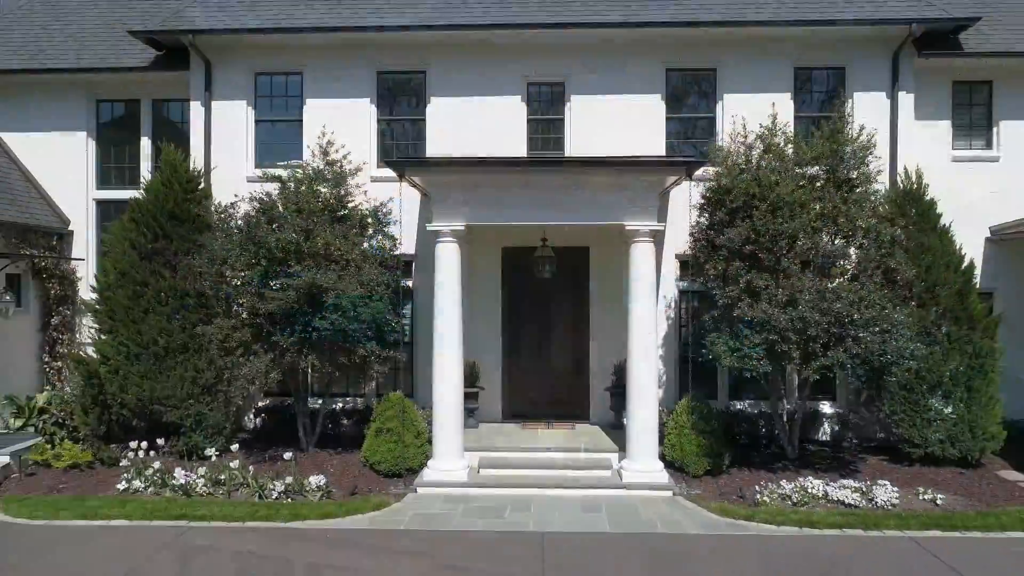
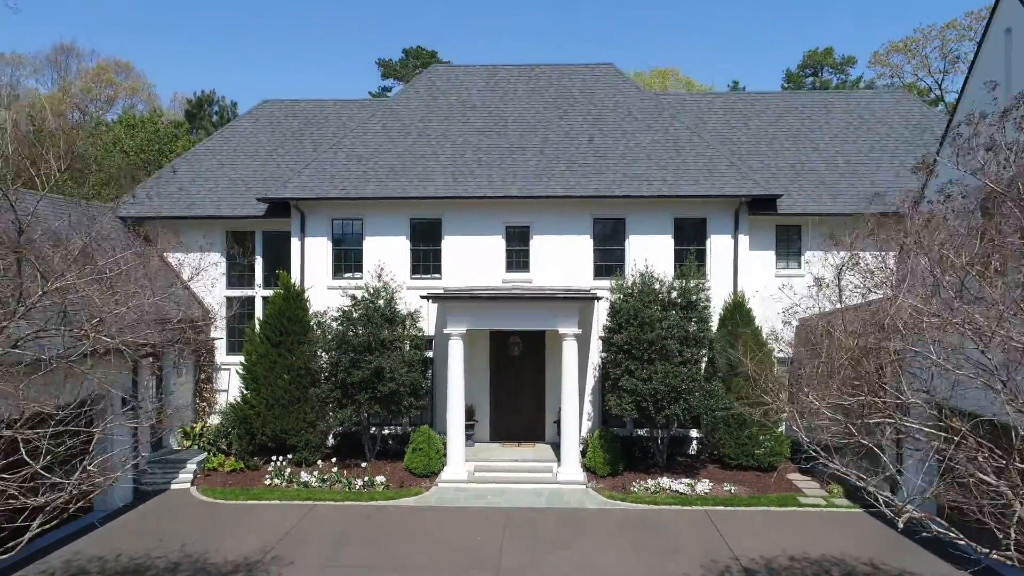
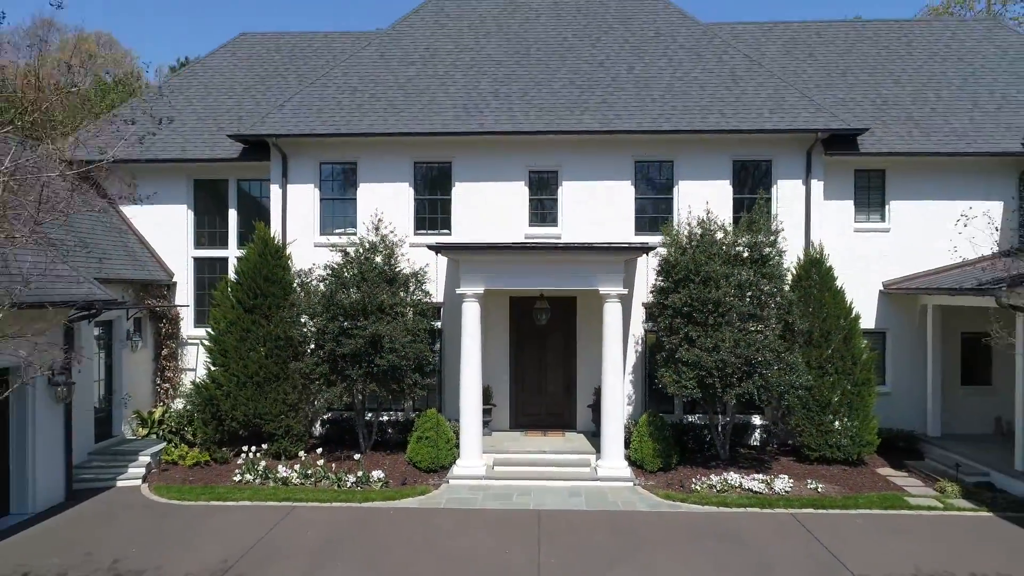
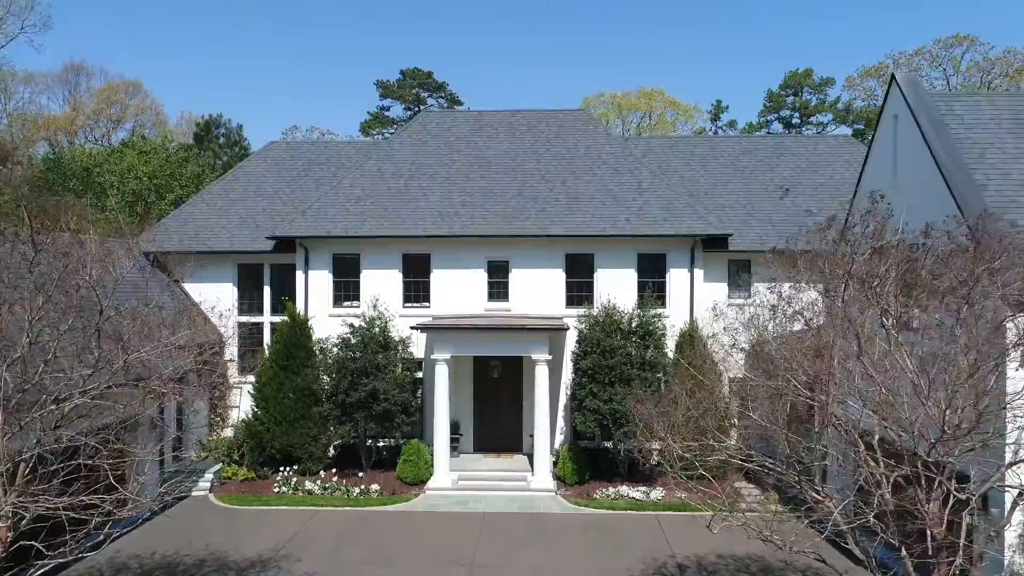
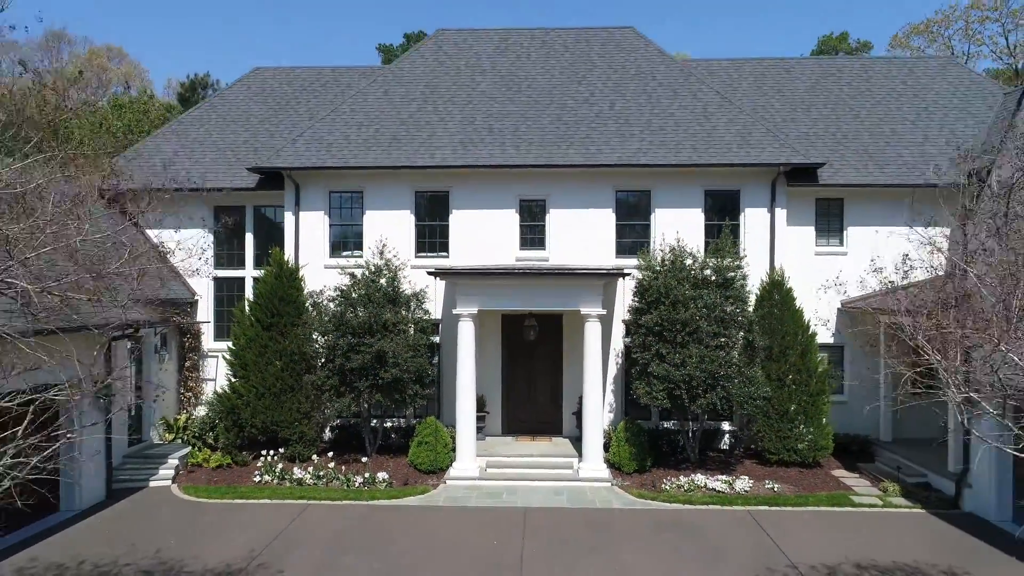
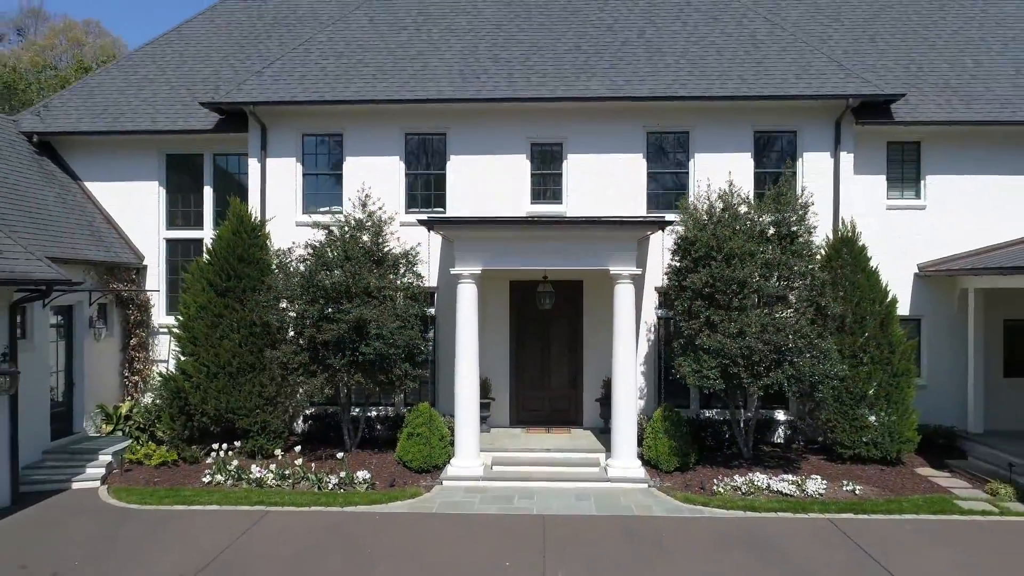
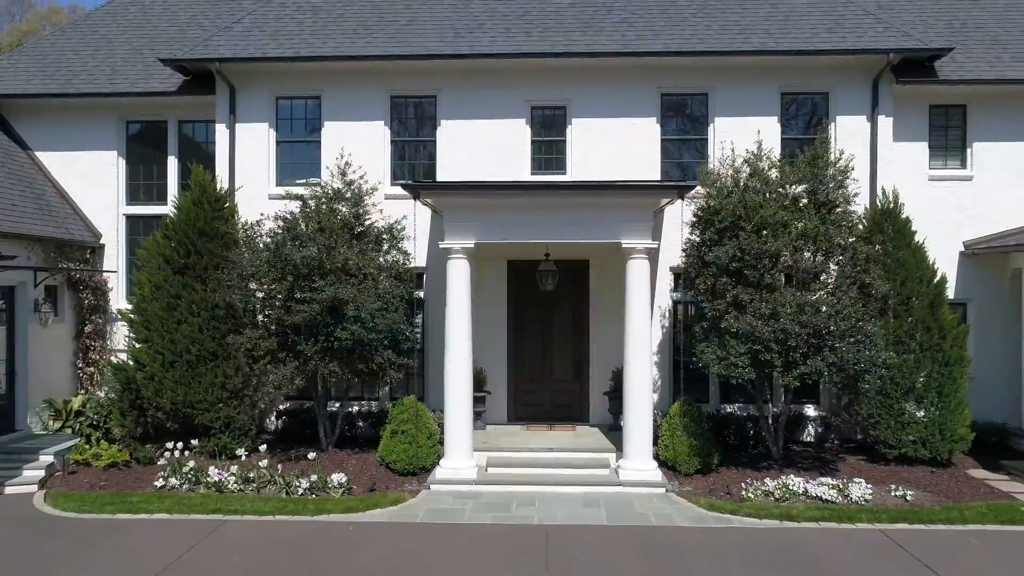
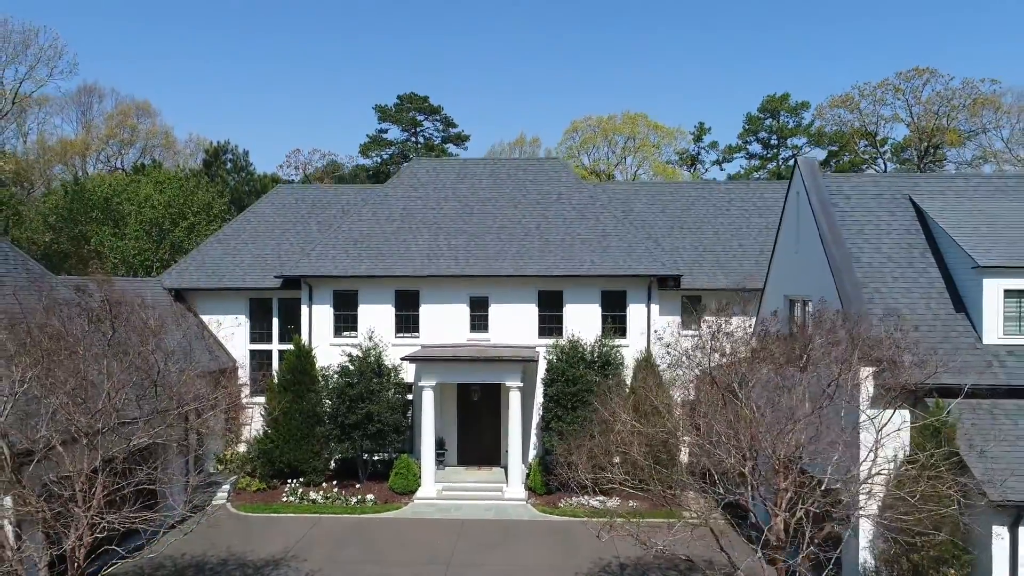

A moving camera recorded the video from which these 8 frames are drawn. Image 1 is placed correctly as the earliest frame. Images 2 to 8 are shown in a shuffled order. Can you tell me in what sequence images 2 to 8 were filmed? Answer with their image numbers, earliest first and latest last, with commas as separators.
7, 6, 3, 5, 2, 4, 8
